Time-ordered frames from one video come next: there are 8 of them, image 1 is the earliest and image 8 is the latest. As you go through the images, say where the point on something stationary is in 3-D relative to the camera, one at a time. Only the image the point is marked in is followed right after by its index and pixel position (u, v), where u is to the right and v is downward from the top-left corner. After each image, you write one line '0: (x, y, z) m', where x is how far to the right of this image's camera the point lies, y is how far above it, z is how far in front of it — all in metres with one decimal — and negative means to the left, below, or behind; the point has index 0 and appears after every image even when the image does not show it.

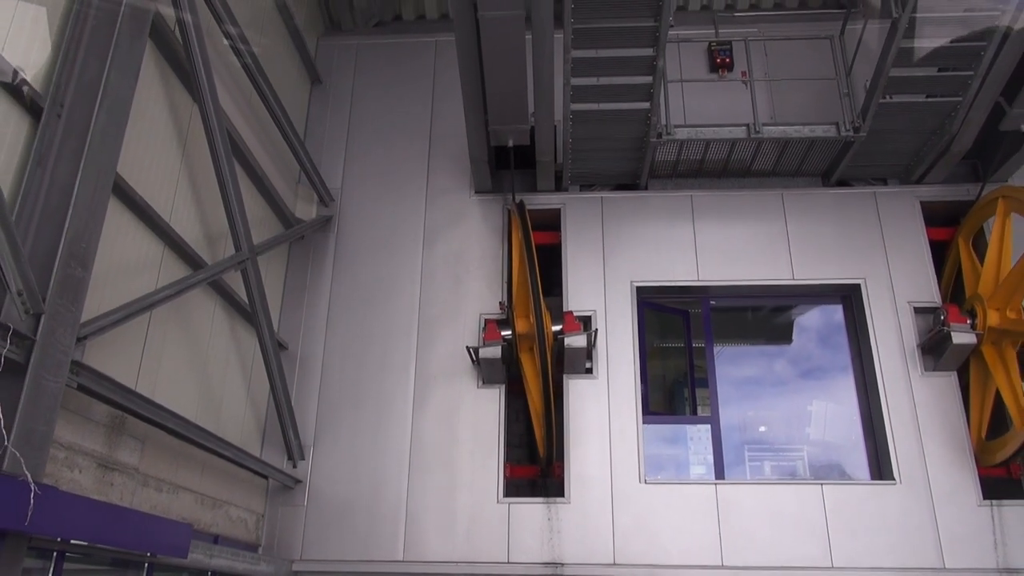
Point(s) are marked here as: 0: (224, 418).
0: (-2.2, -1.0, +6.0) m
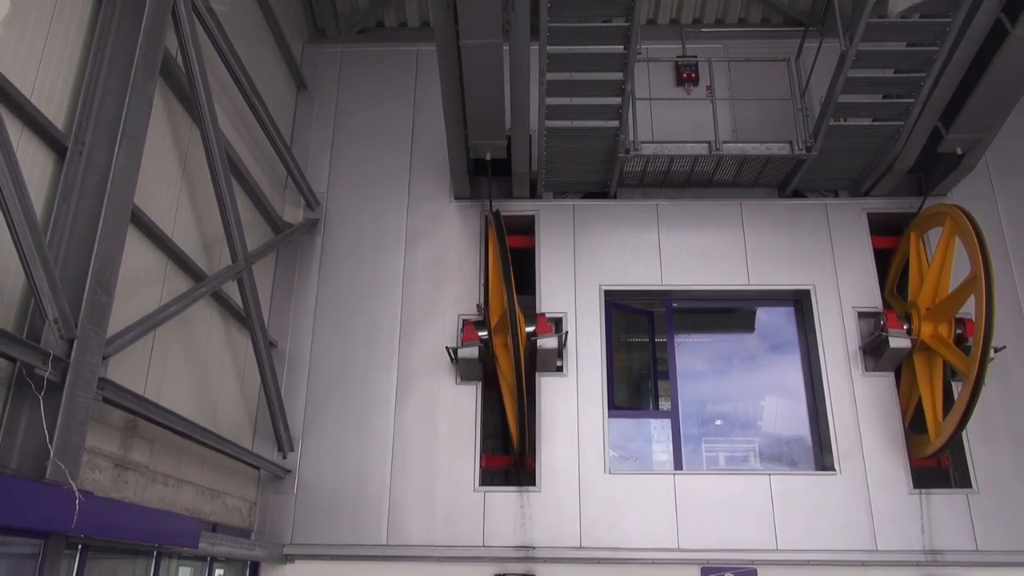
0: (-2.4, -1.0, +6.4) m
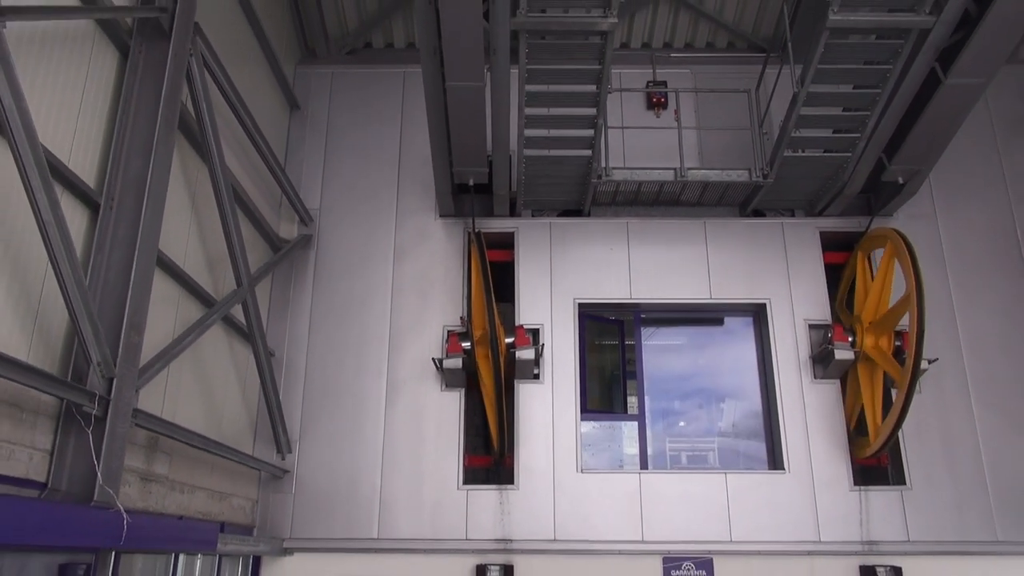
0: (-2.6, -1.2, +7.0) m
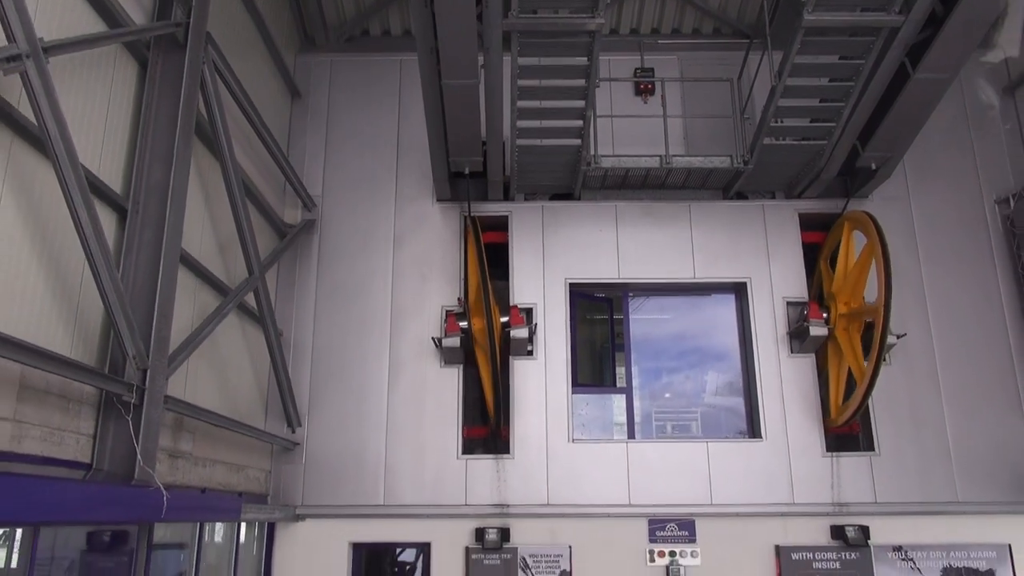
0: (-2.6, -1.1, +7.5) m
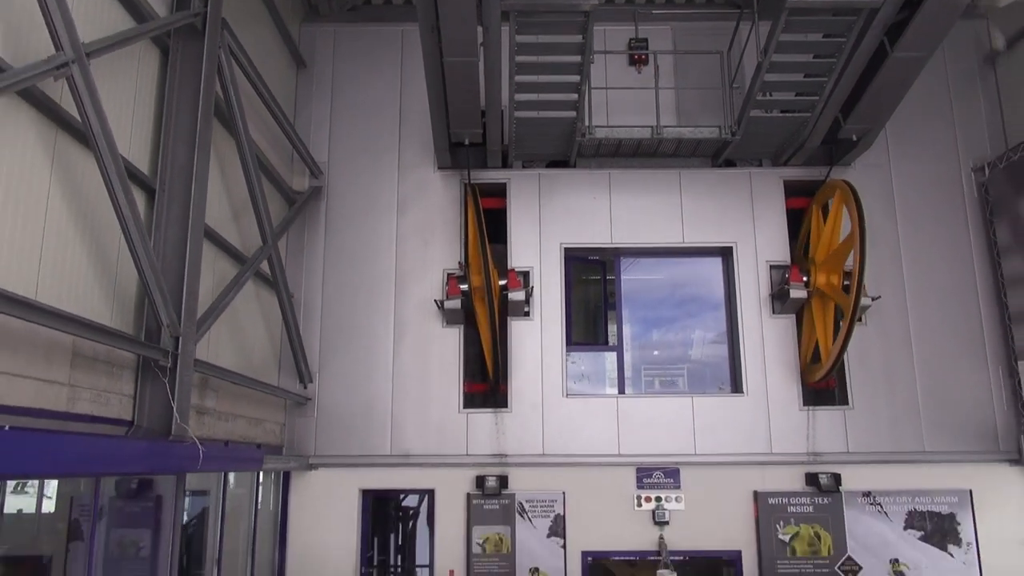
0: (-2.6, -0.7, +8.1) m
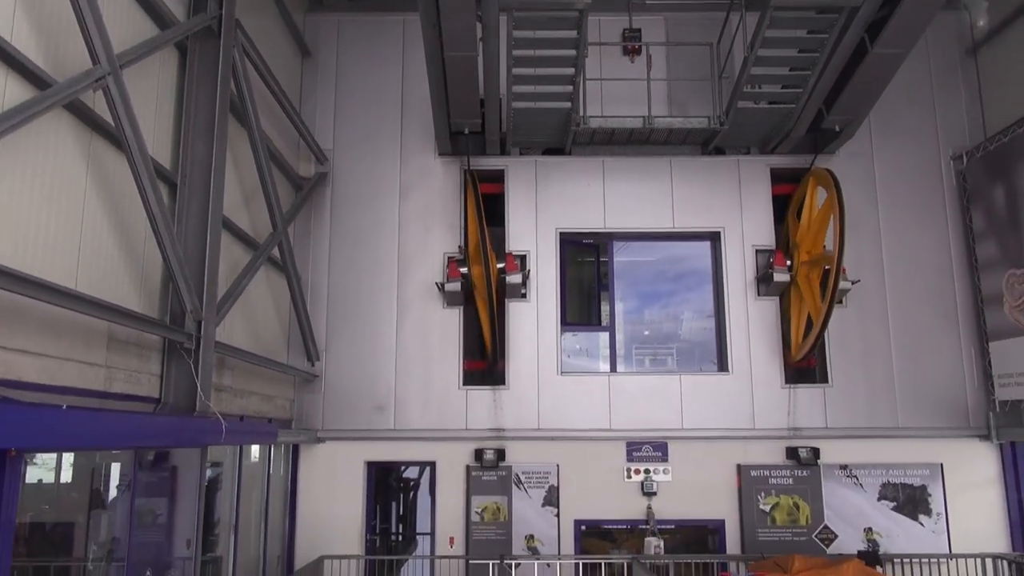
0: (-2.7, -0.6, +8.5) m
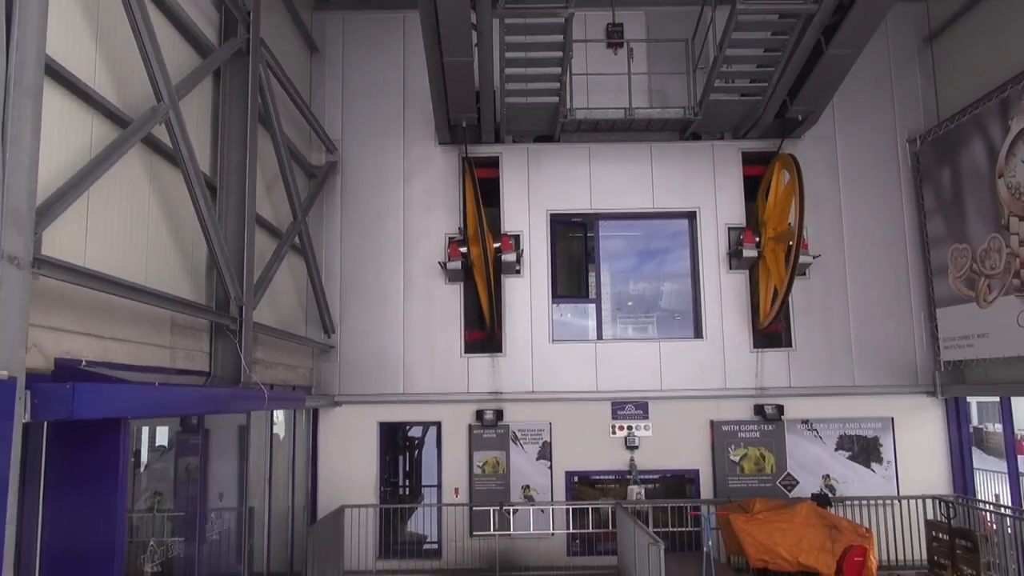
0: (-2.7, -0.3, +9.5) m
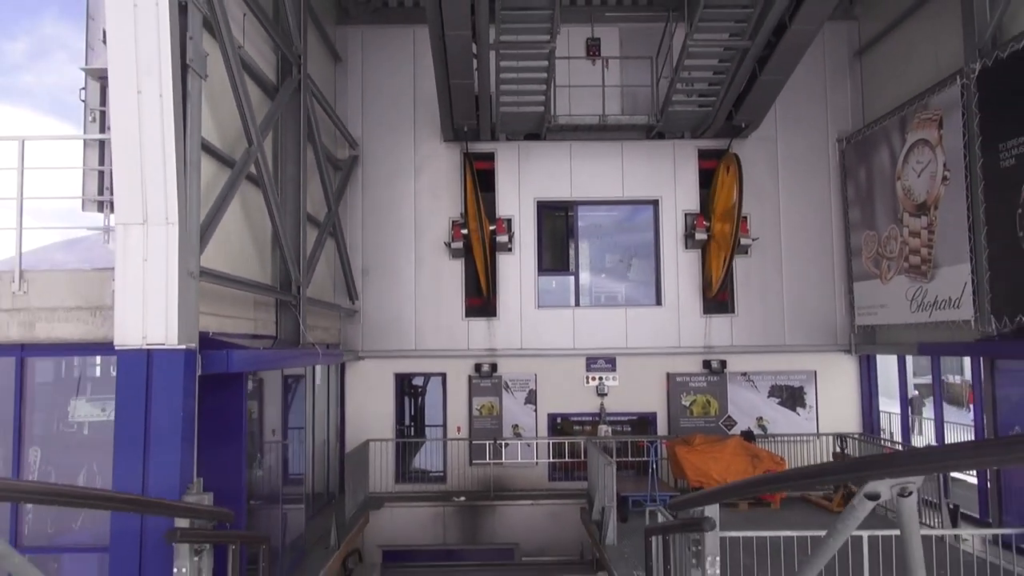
0: (-2.8, 0.0, +11.6) m
